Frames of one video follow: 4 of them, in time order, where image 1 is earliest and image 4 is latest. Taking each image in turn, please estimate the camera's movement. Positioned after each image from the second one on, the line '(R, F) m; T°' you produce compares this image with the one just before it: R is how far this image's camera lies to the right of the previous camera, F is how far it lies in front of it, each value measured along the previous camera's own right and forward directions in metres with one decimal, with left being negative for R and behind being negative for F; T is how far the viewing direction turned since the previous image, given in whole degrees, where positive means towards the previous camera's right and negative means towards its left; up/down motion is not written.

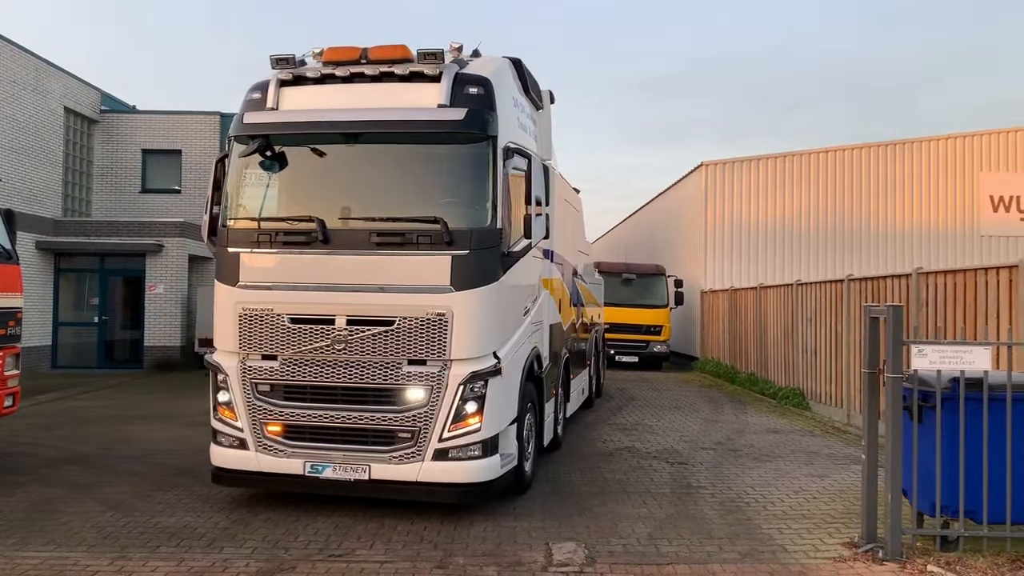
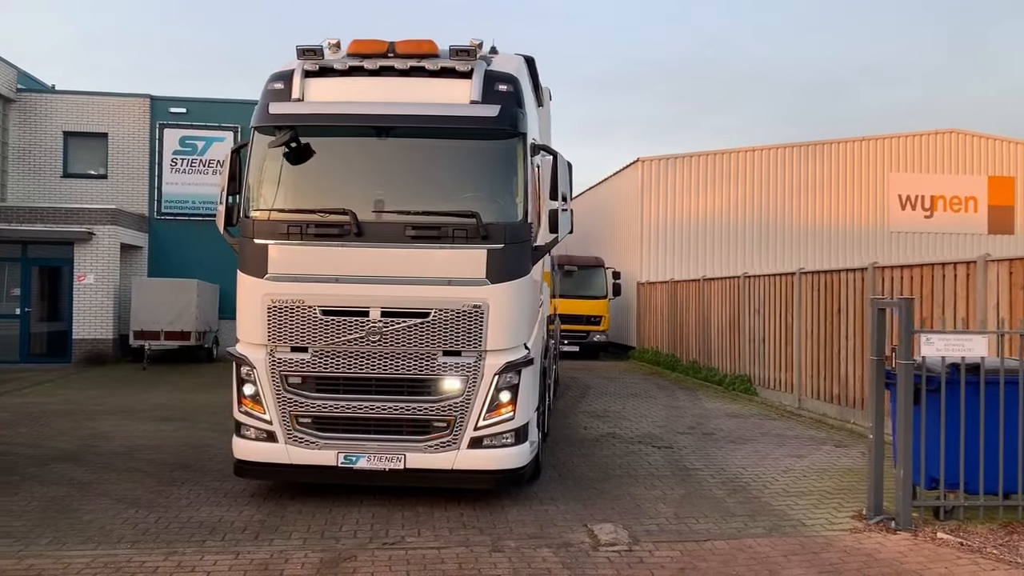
(-0.9, -0.1) m; +7°
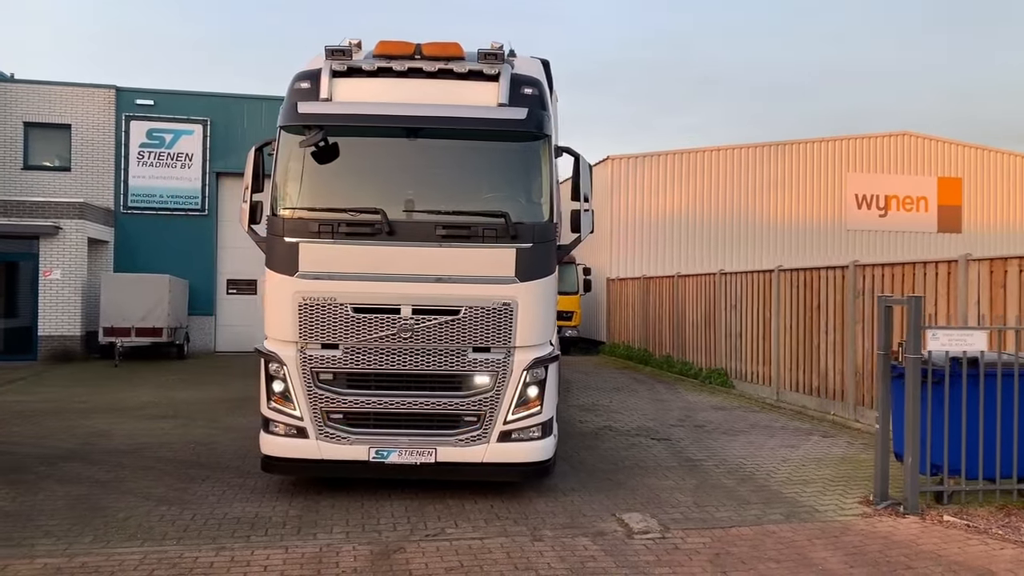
(-0.6, -0.2) m; +4°
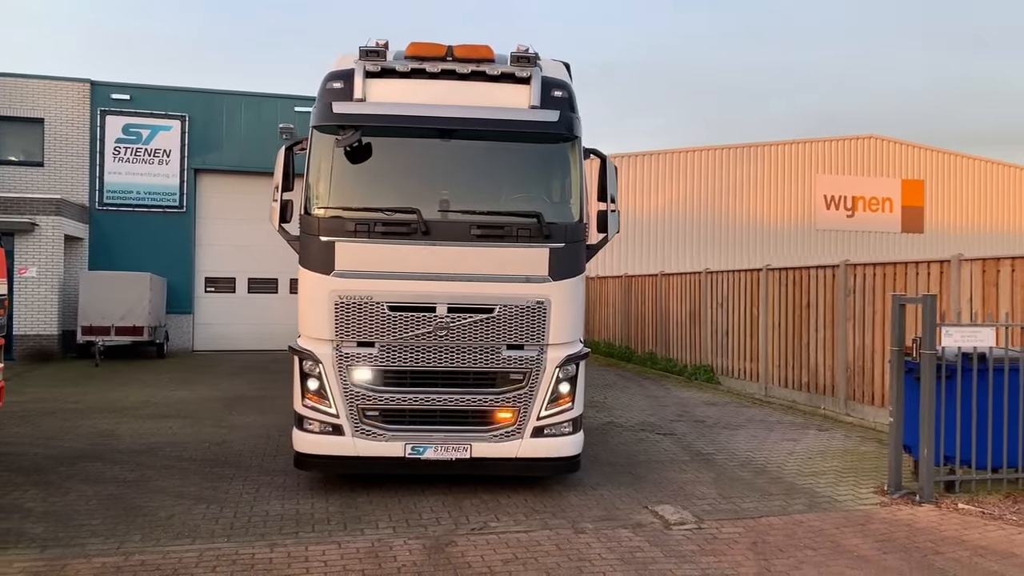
(-0.6, -0.1) m; +3°
